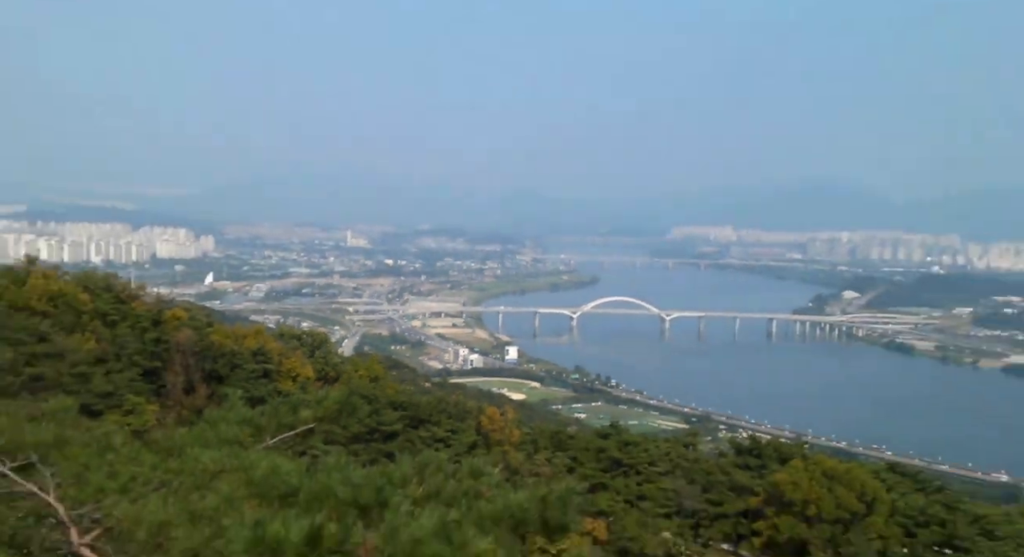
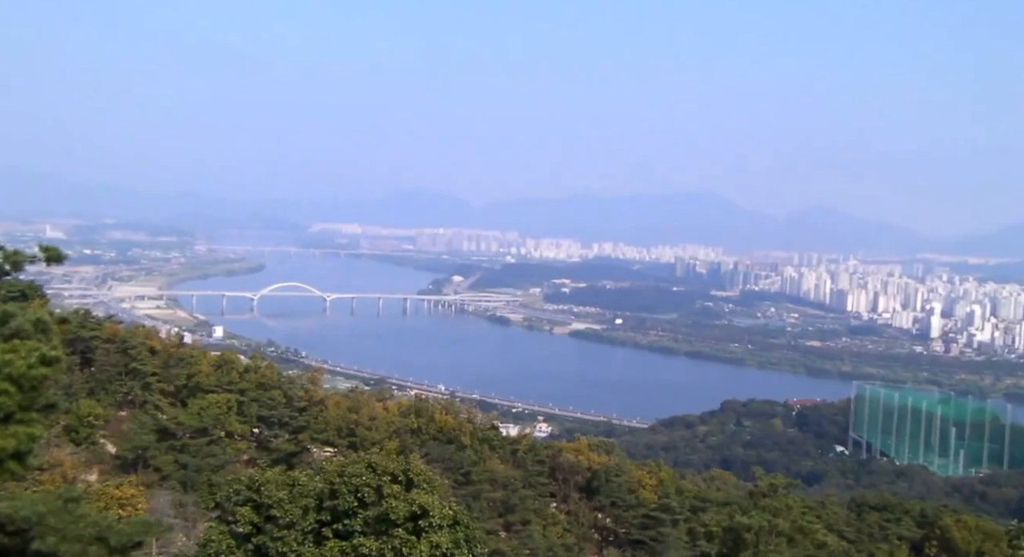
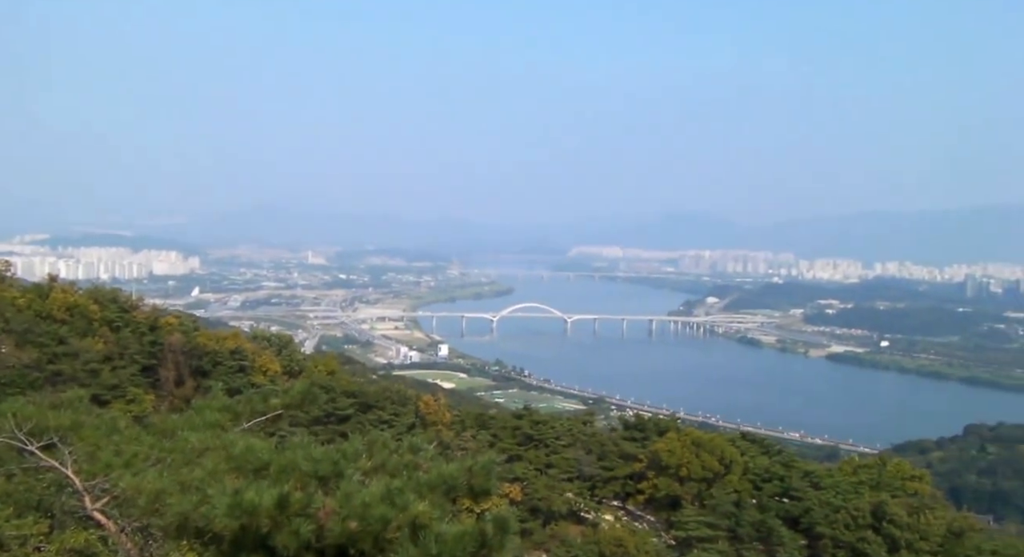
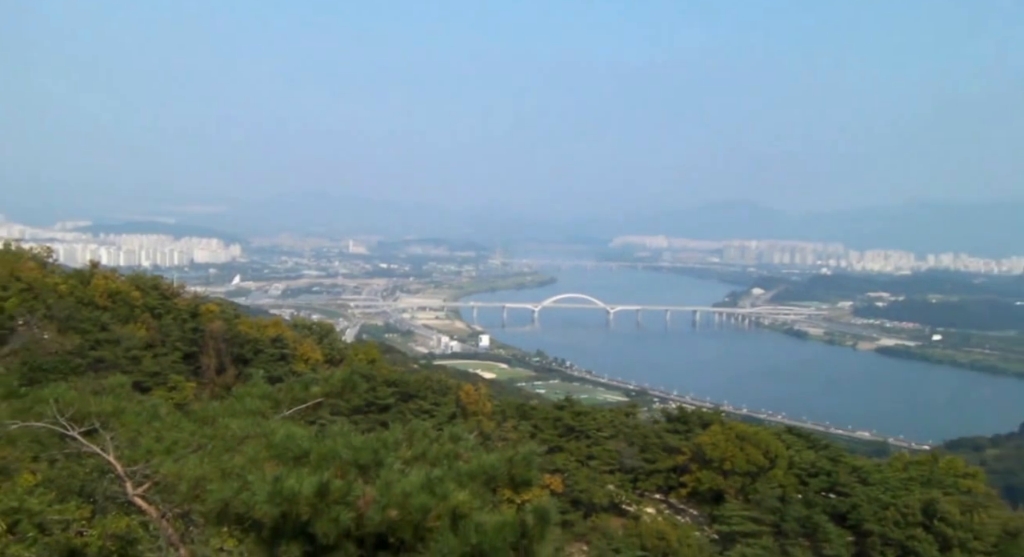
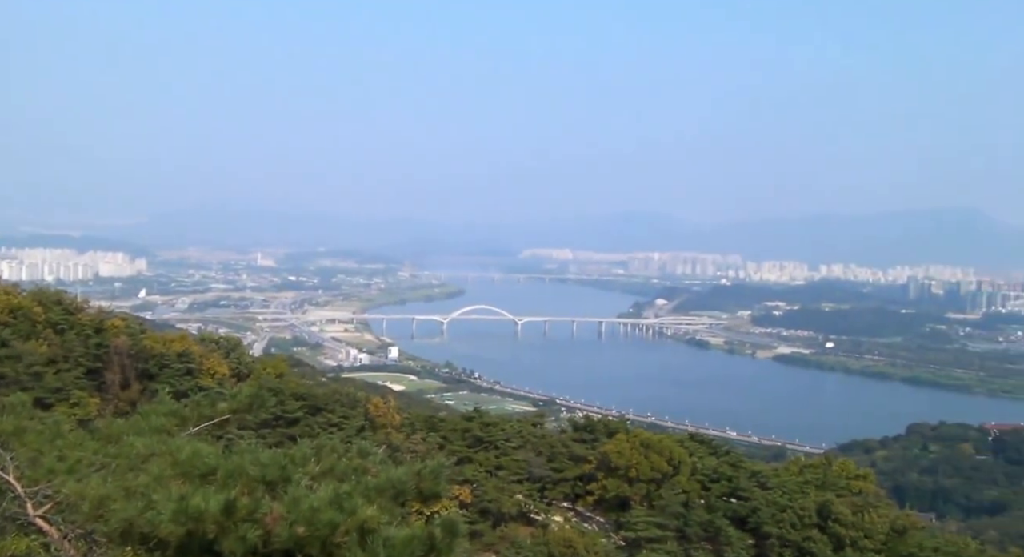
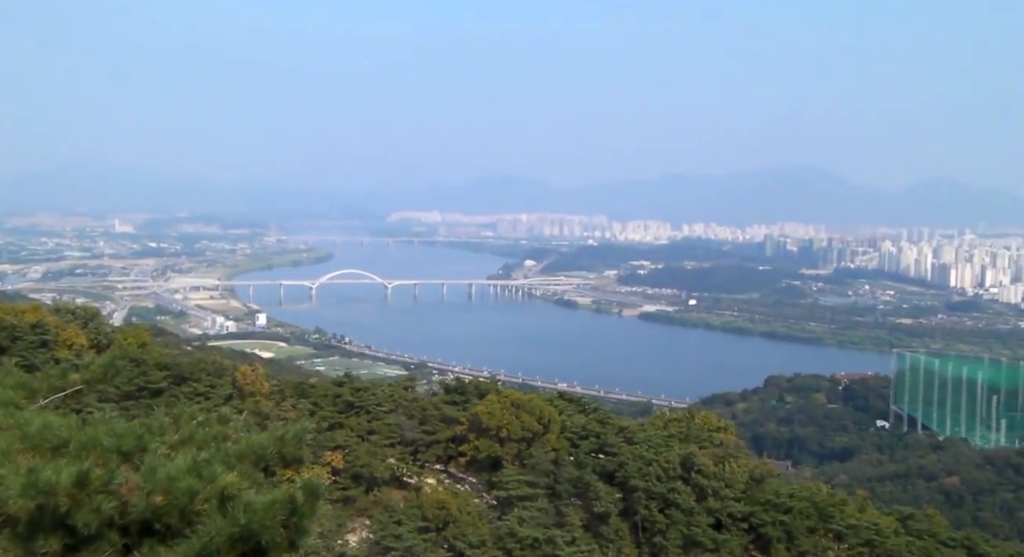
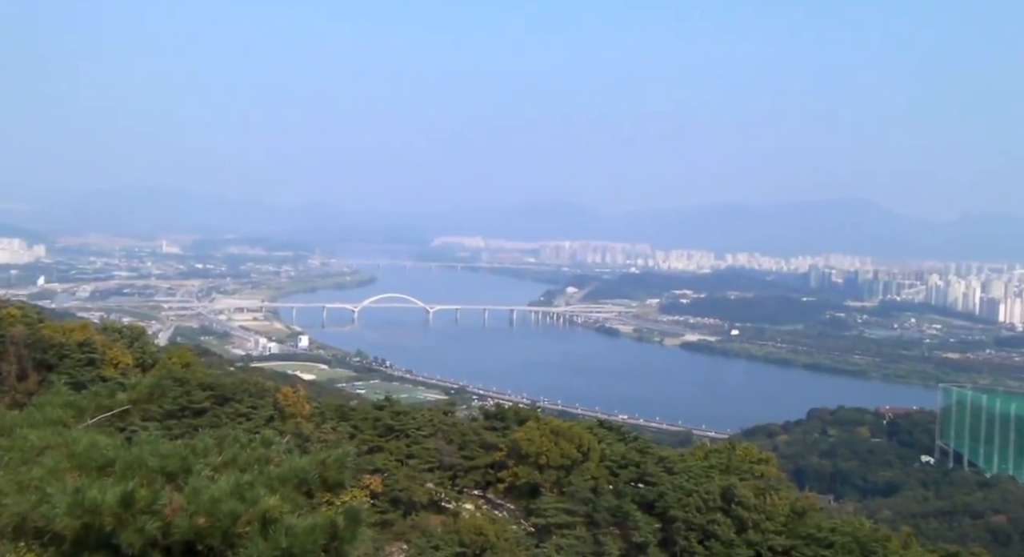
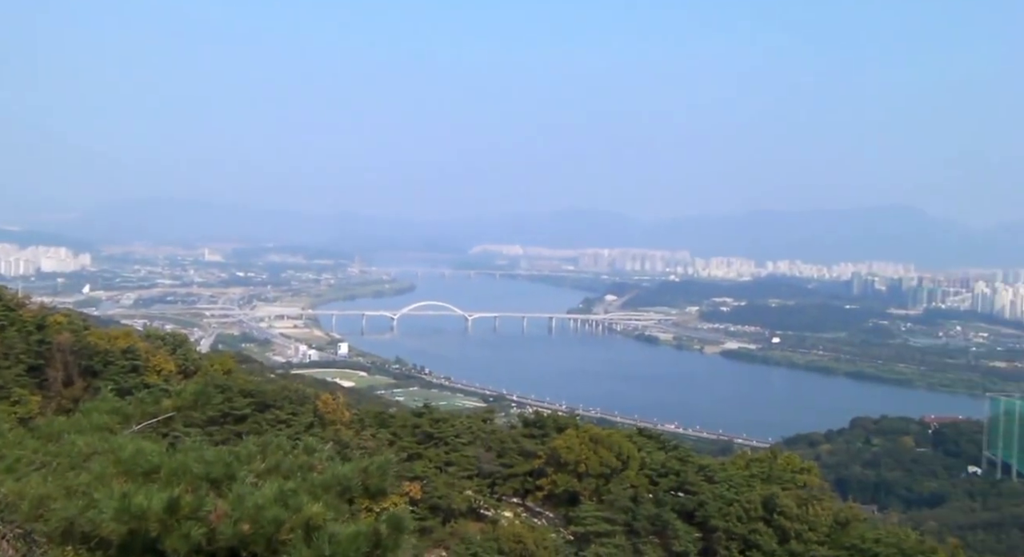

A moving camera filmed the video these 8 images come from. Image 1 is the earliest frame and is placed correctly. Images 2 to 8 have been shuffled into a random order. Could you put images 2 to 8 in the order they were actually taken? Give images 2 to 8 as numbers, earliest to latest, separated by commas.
4, 3, 5, 8, 7, 6, 2
